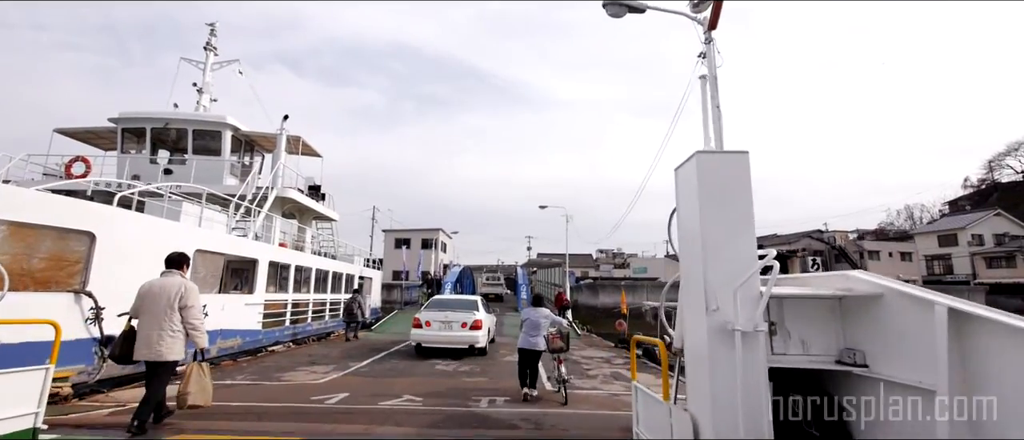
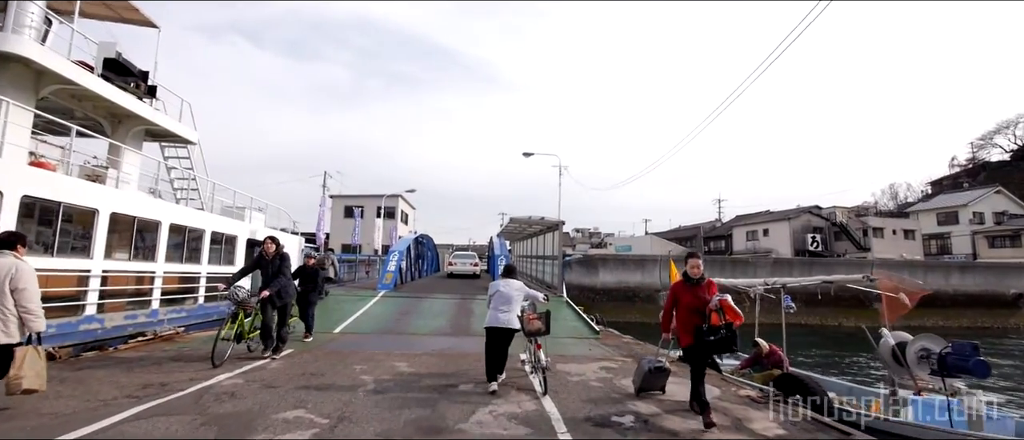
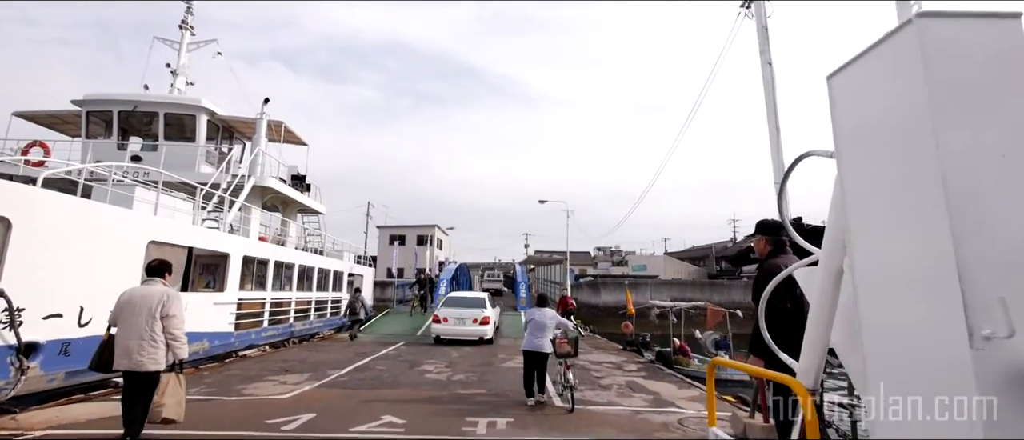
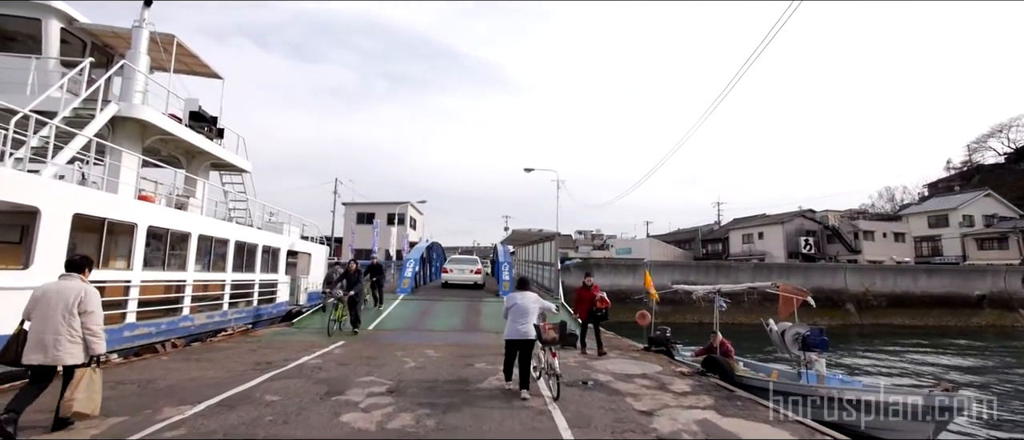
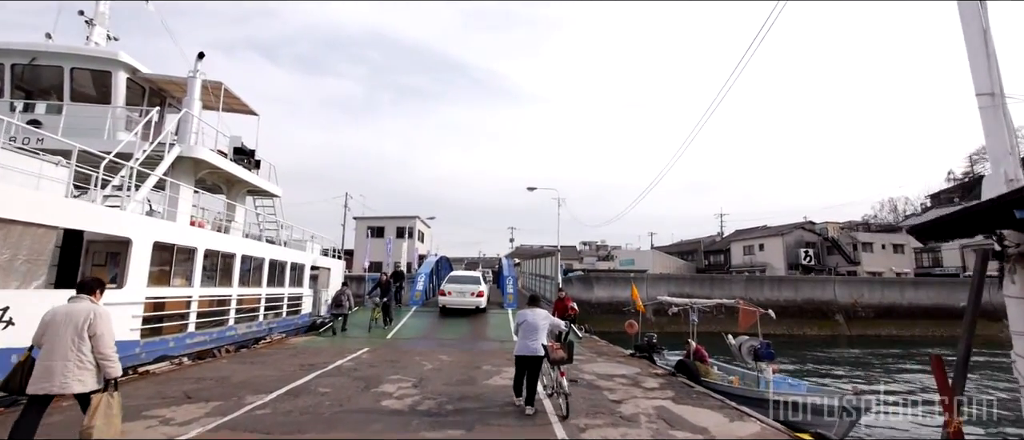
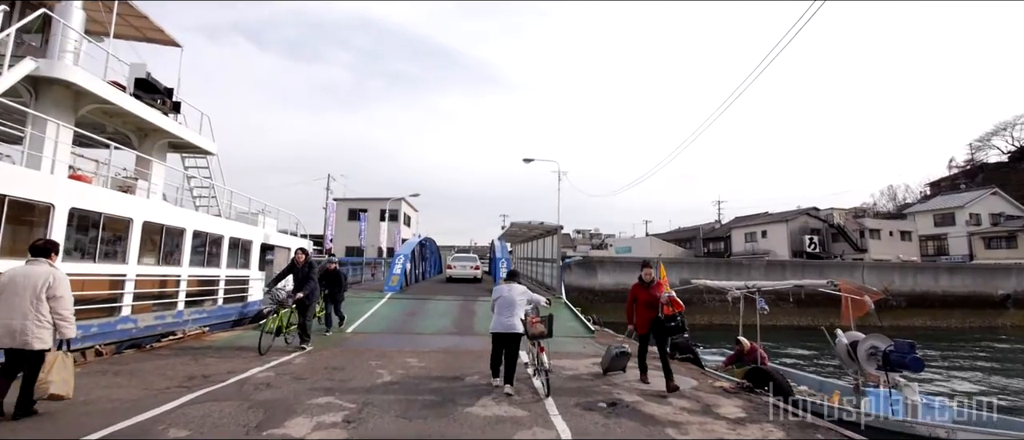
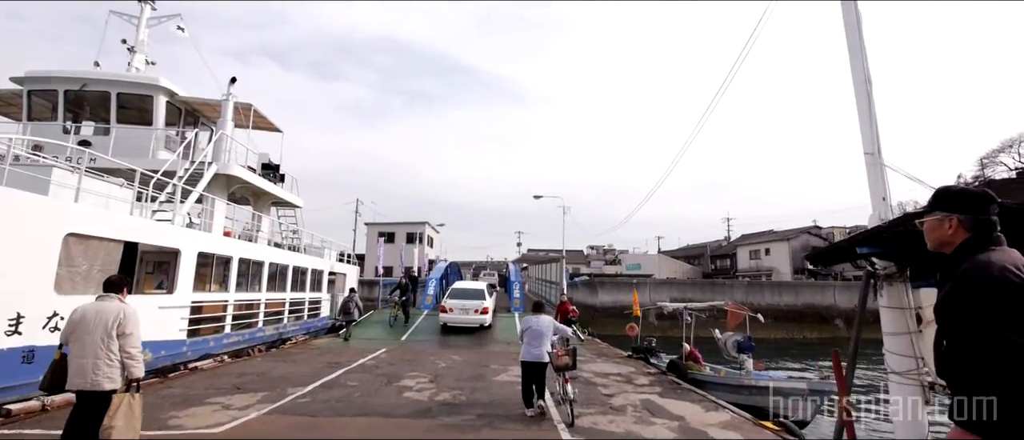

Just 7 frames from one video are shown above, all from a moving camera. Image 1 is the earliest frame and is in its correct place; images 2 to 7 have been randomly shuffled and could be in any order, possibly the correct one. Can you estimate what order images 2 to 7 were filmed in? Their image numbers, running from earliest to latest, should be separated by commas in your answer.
3, 7, 5, 4, 6, 2
